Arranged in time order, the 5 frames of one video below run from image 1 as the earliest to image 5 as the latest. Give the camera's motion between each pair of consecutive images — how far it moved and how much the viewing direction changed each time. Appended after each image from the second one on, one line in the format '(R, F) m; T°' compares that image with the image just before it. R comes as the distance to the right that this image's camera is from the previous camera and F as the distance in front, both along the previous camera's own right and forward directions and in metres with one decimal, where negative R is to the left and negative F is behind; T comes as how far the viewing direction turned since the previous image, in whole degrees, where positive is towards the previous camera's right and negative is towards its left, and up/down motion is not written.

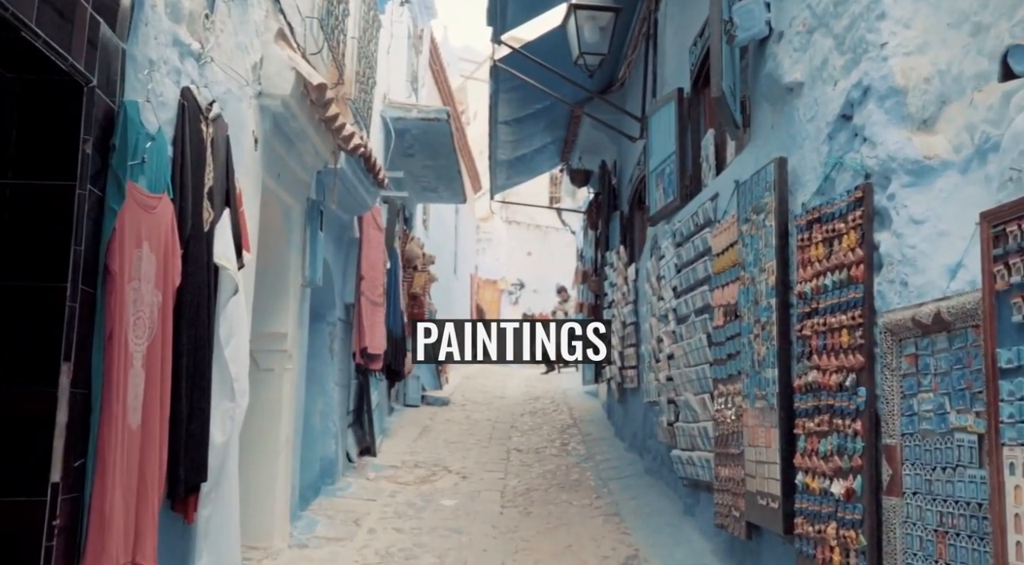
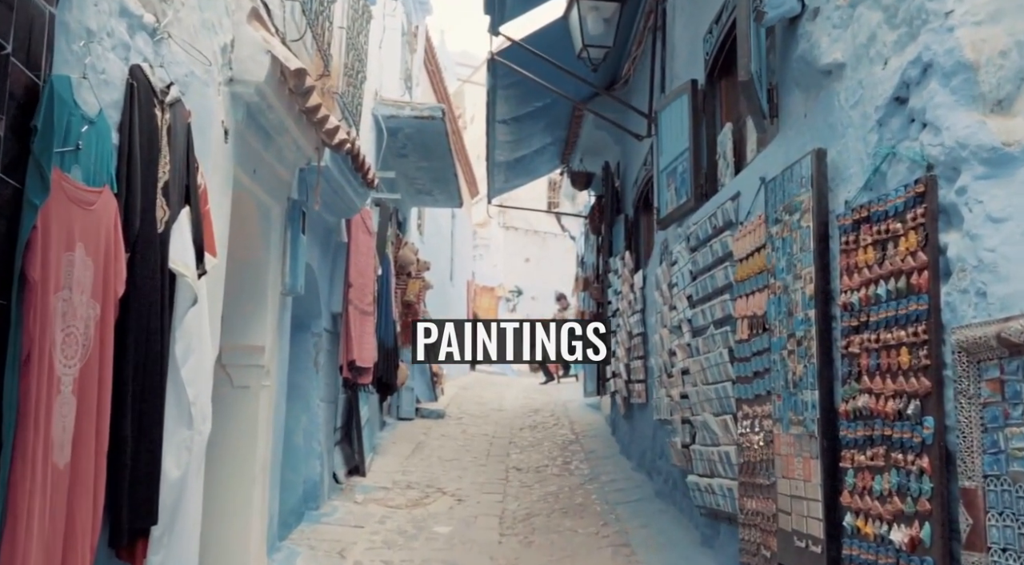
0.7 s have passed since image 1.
(0.0, +0.6) m; 0°
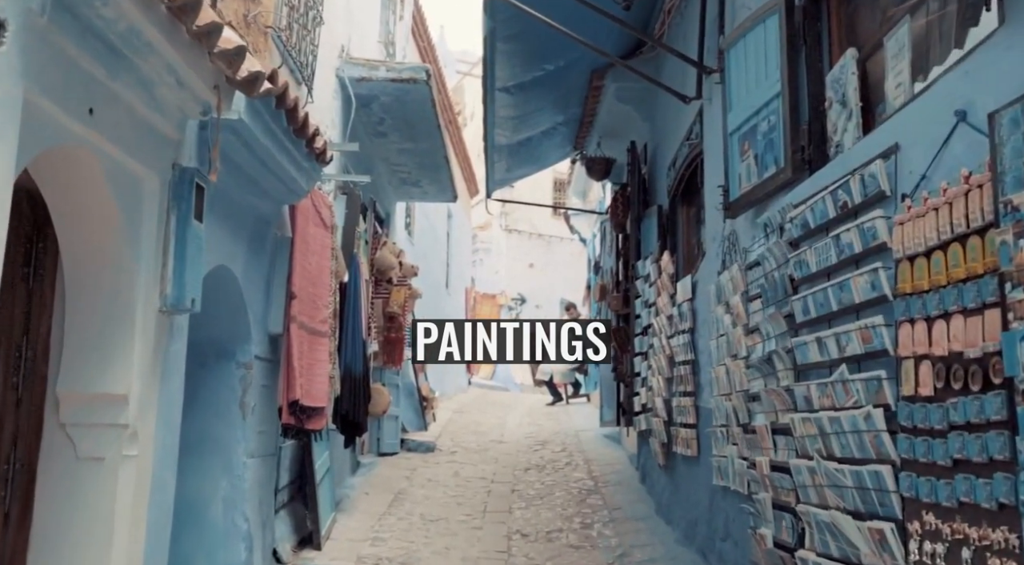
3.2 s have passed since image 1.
(0.0, +2.1) m; 0°
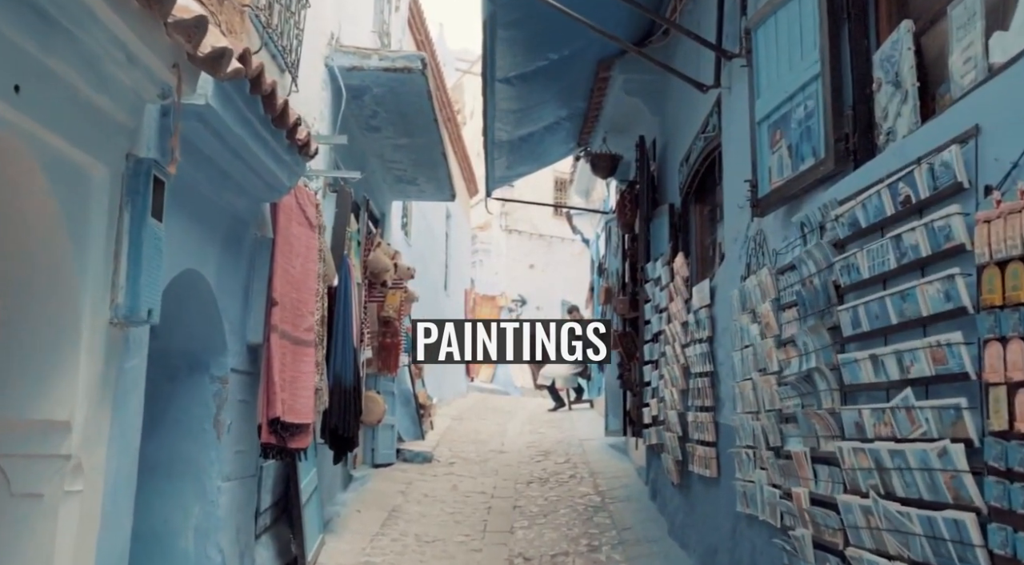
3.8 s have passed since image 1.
(0.0, +0.5) m; 0°
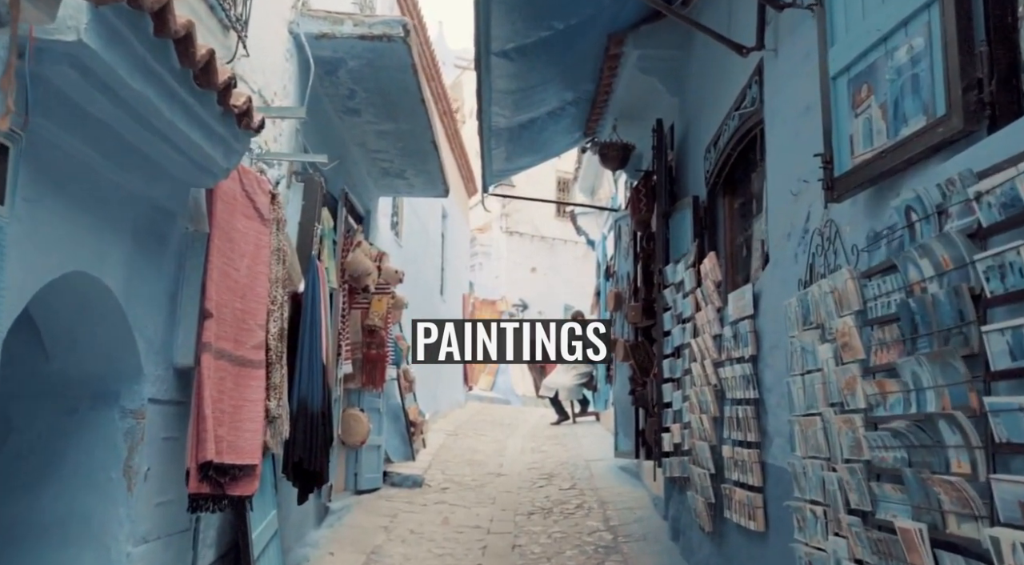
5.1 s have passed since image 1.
(0.0, +1.1) m; 0°
